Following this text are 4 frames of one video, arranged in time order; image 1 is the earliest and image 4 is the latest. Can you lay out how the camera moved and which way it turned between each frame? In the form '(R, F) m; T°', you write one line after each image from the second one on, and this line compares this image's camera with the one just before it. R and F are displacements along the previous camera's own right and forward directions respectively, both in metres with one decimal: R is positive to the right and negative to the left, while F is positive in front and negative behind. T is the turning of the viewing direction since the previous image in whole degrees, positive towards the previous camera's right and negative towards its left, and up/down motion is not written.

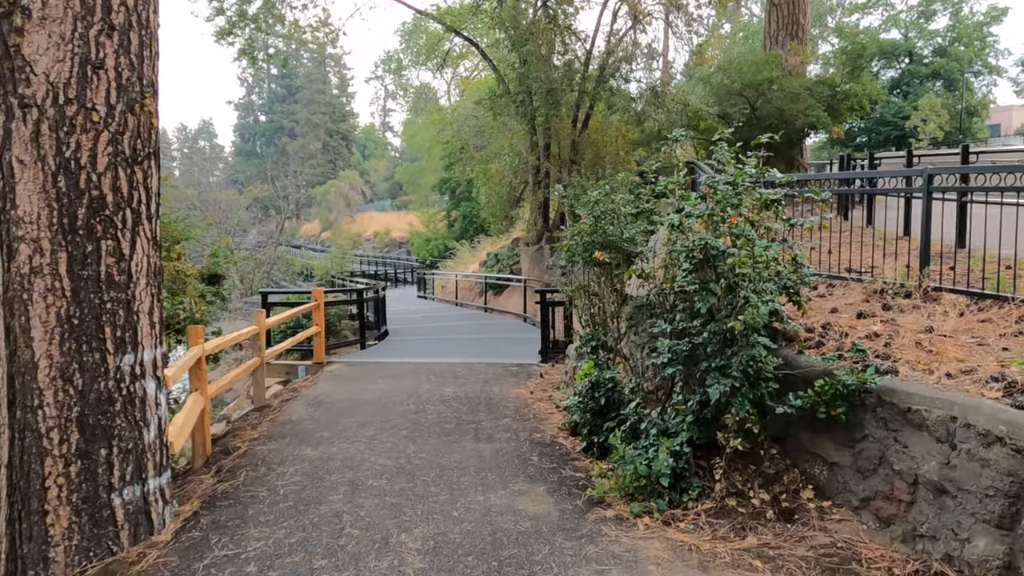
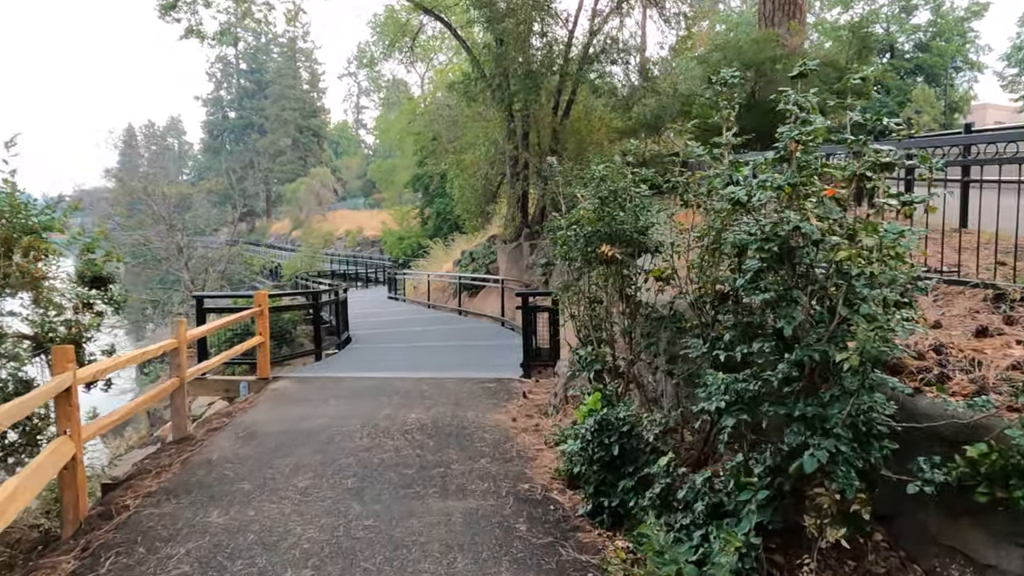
(0.0, +1.3) m; +2°
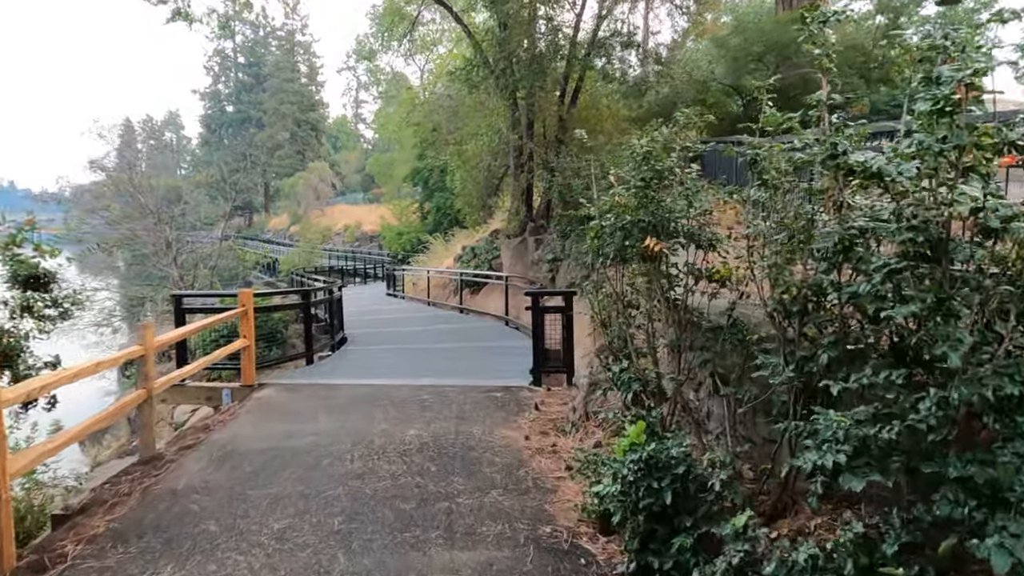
(-0.1, +0.8) m; 0°
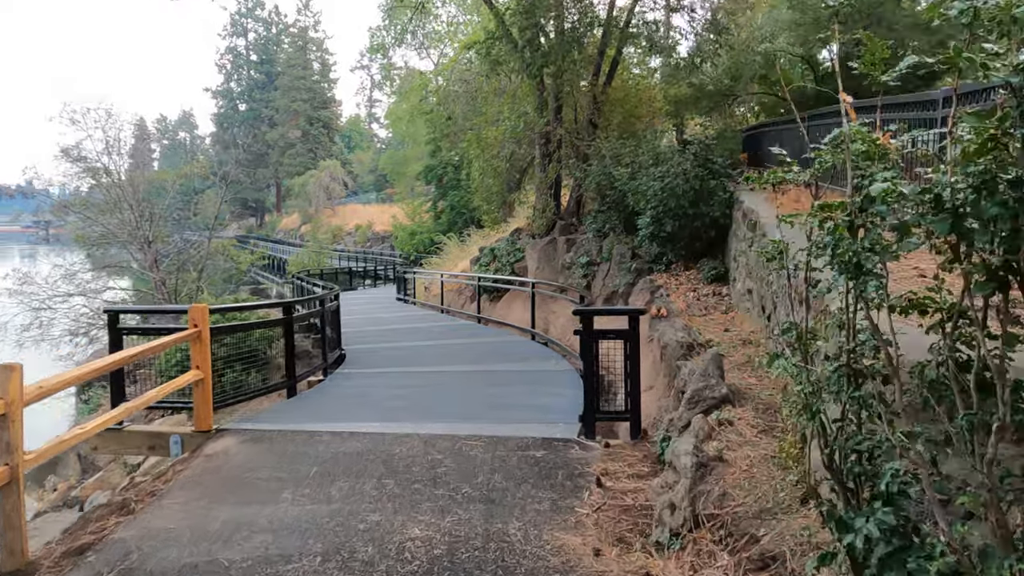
(-0.2, +2.0) m; -1°
